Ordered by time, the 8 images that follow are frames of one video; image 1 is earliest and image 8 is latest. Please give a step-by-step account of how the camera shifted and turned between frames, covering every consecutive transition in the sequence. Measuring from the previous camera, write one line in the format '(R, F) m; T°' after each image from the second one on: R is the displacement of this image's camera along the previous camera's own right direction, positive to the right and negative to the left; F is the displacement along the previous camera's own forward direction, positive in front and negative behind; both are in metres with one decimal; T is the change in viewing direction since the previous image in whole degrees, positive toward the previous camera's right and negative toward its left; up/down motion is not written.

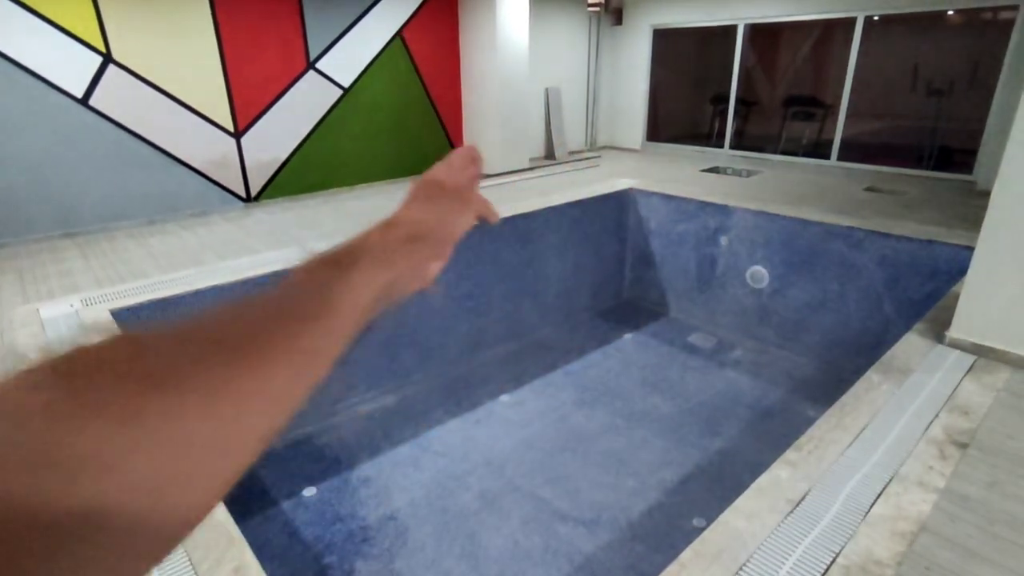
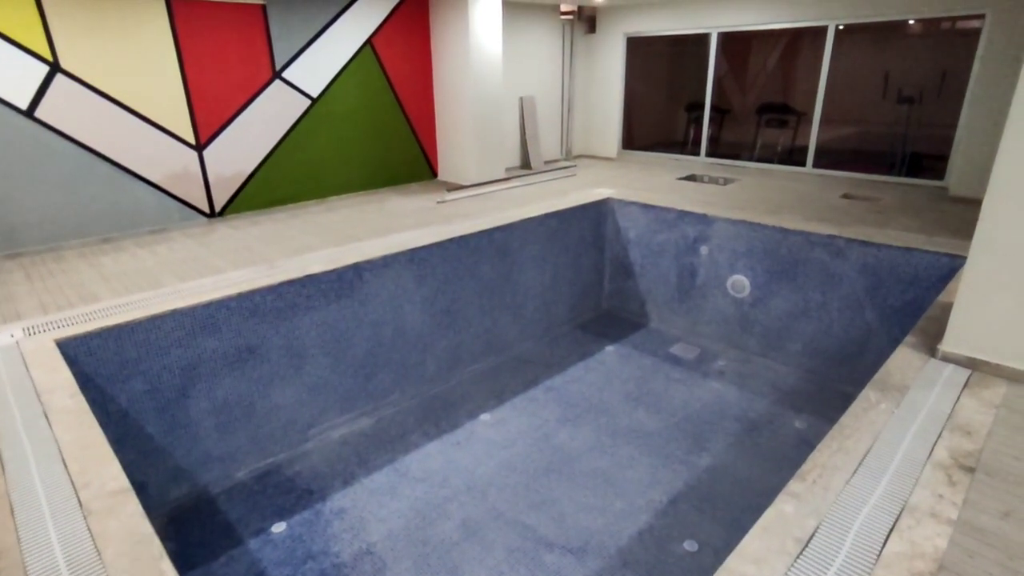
(0.0, +0.1) m; +2°
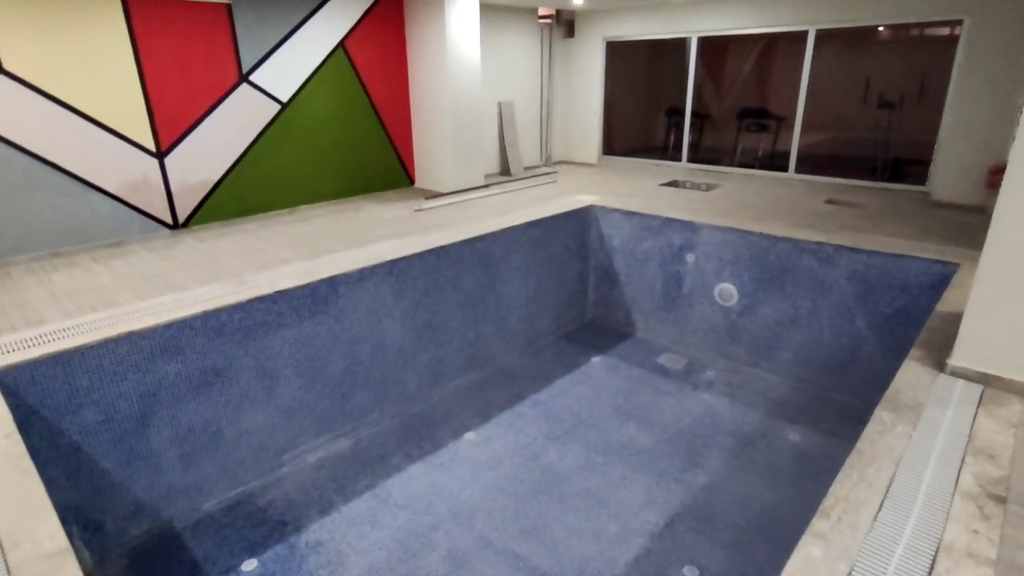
(0.0, +0.2) m; +2°
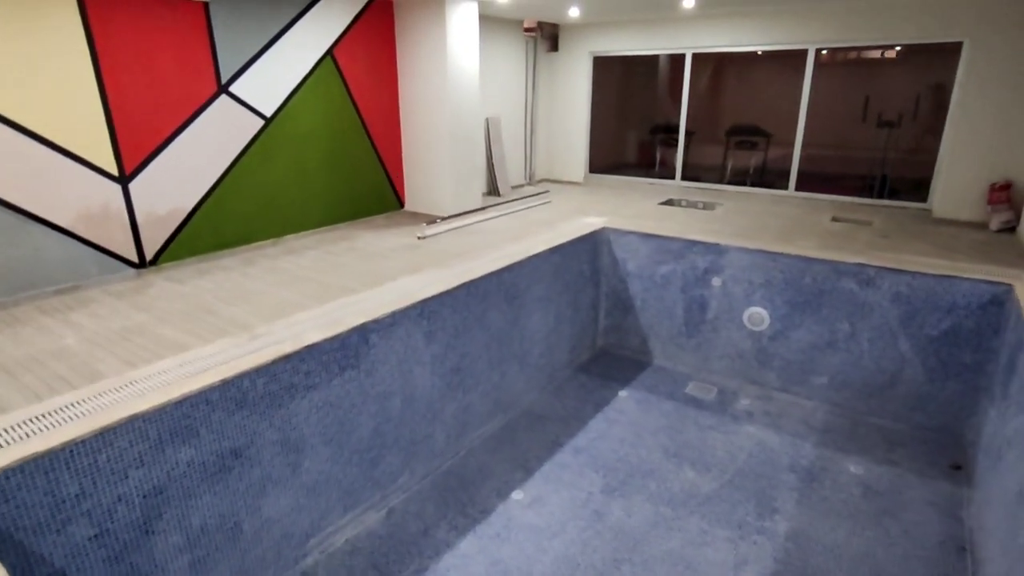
(-0.7, +0.4) m; +8°
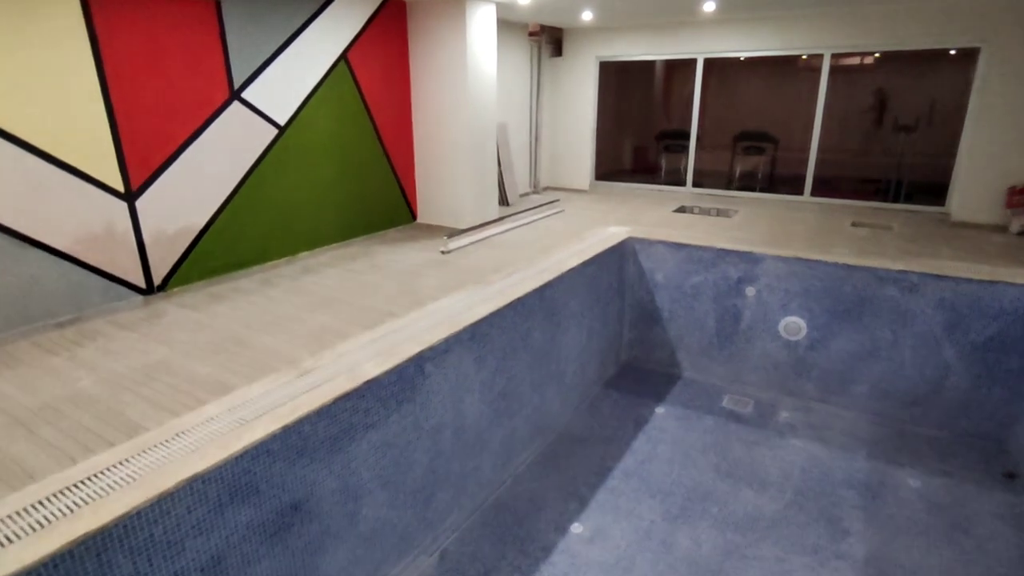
(-0.5, +0.2) m; +4°
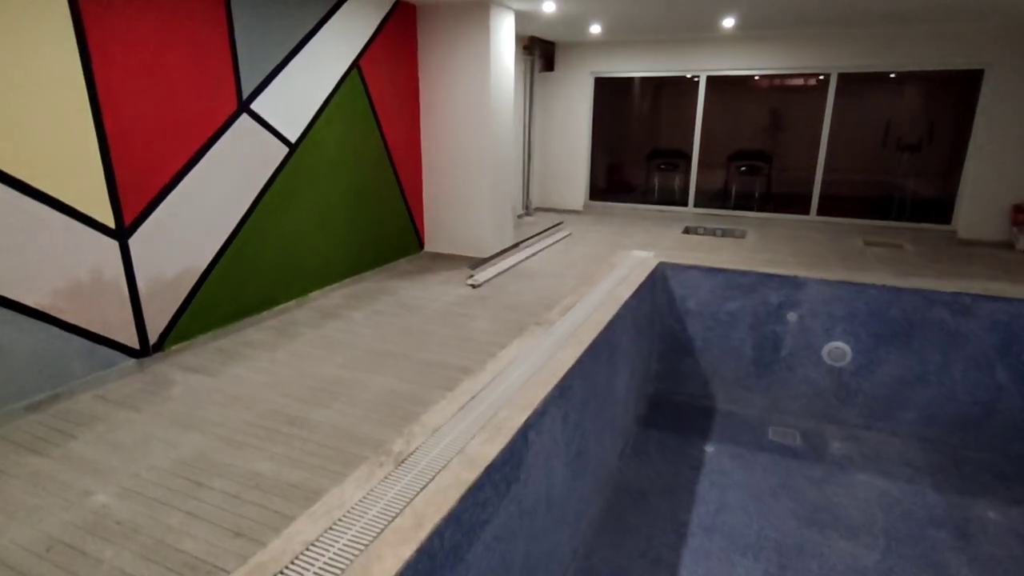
(-0.7, +0.5) m; +7°
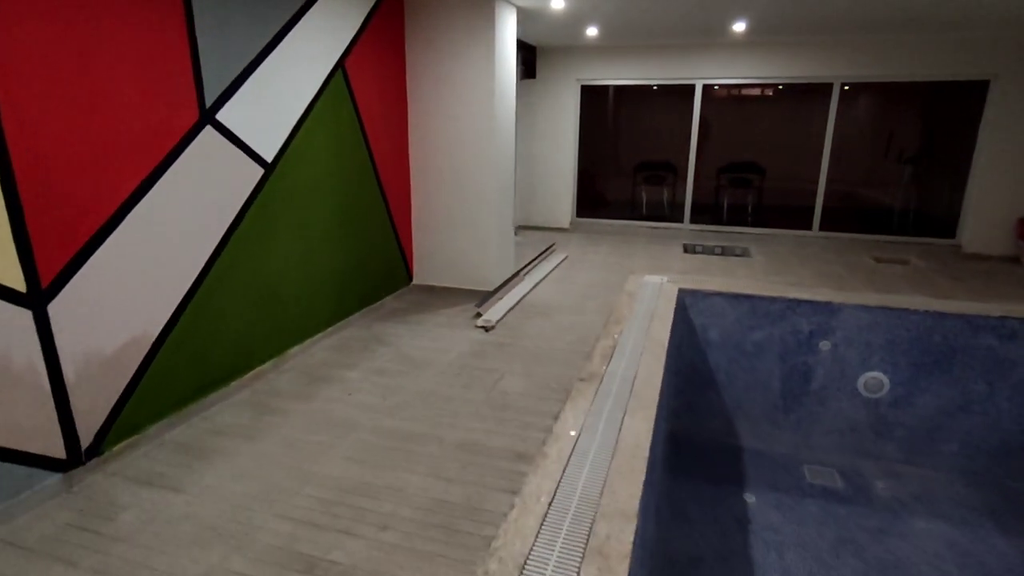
(-0.4, +0.6) m; +6°
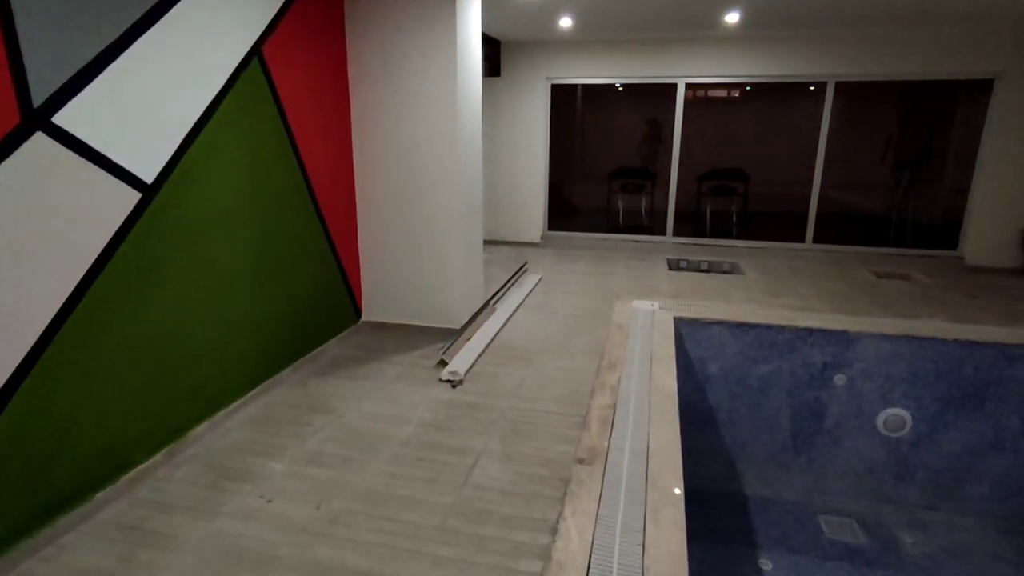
(0.0, +0.6) m; +4°
